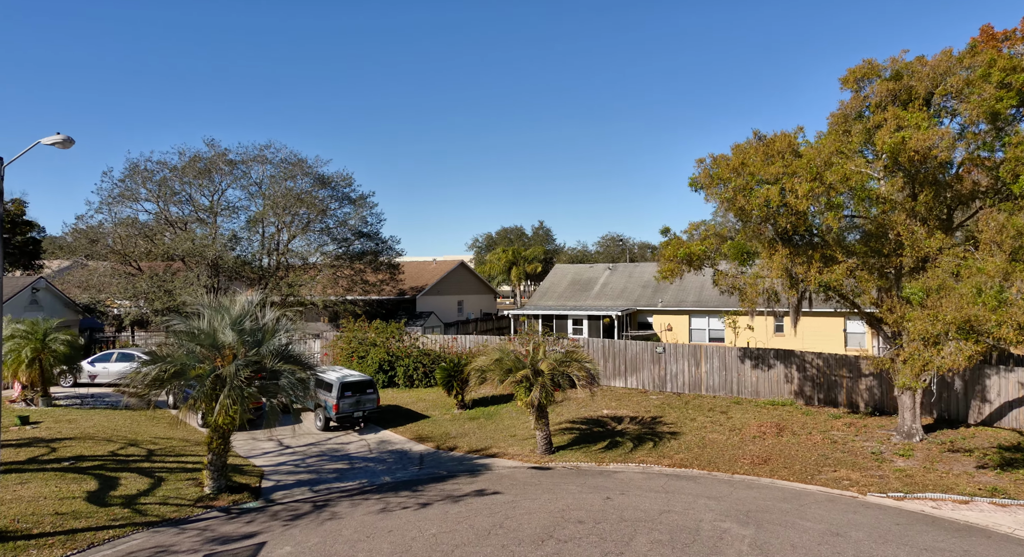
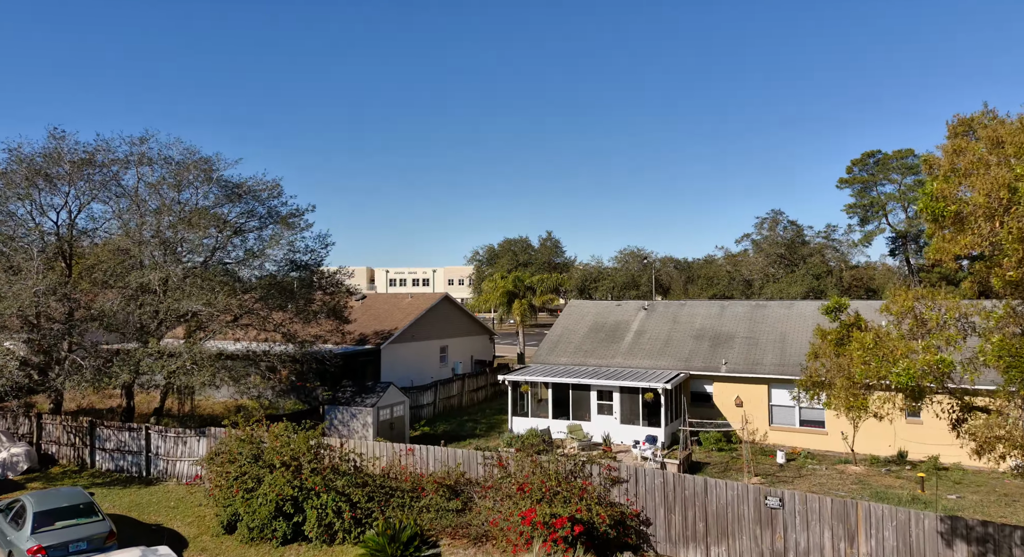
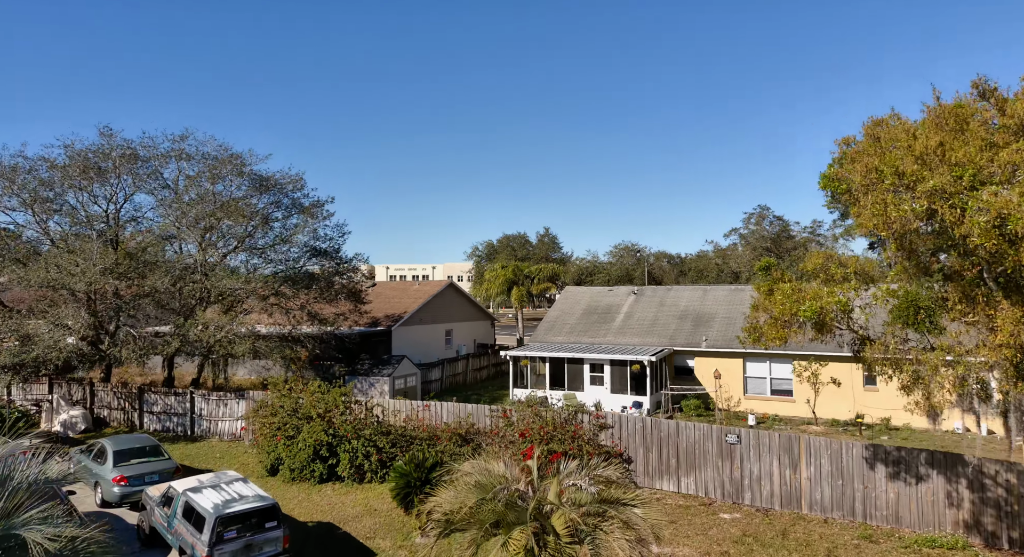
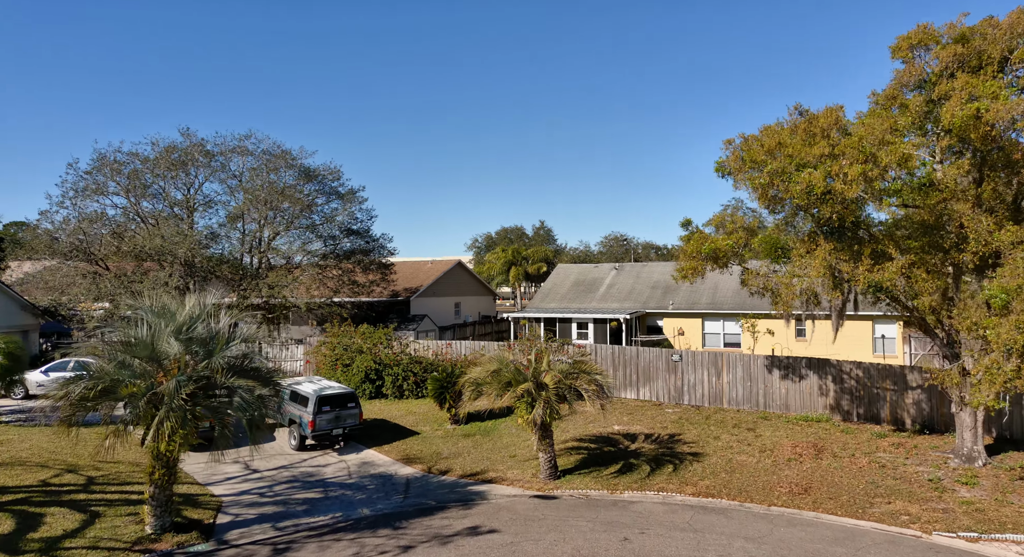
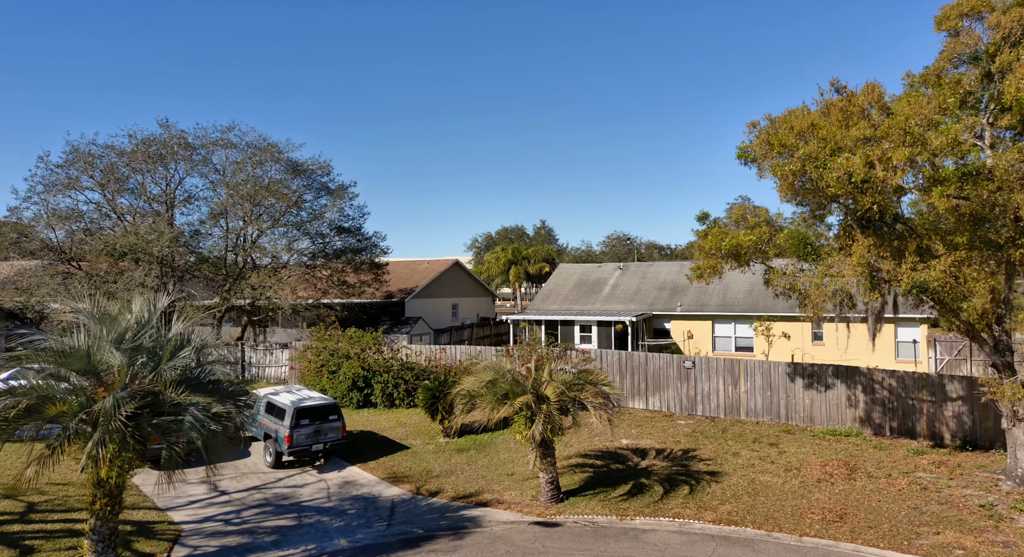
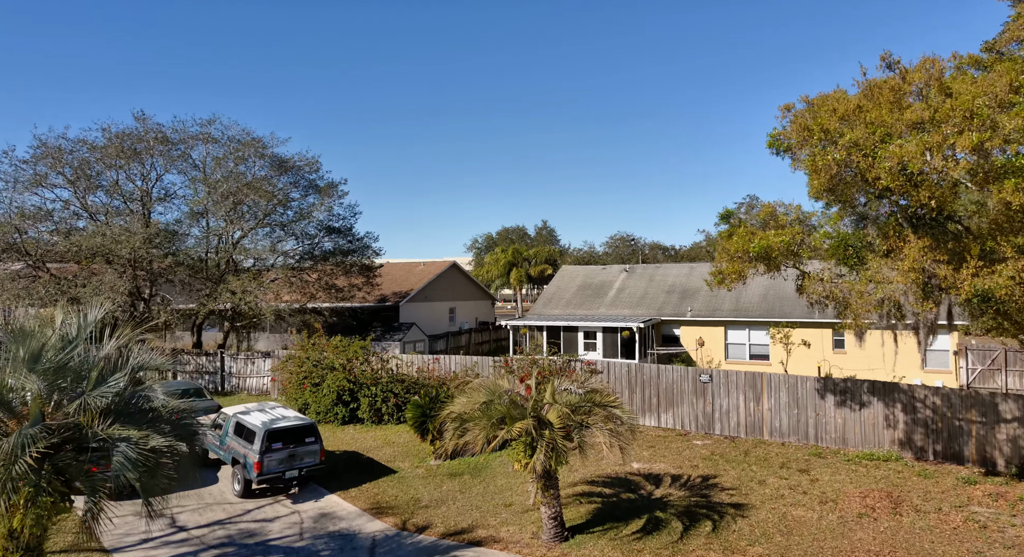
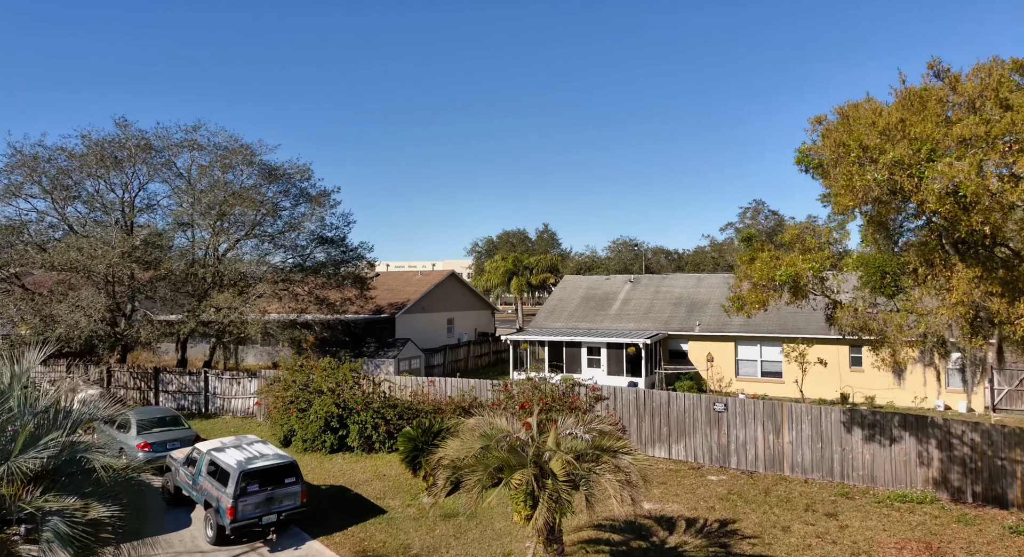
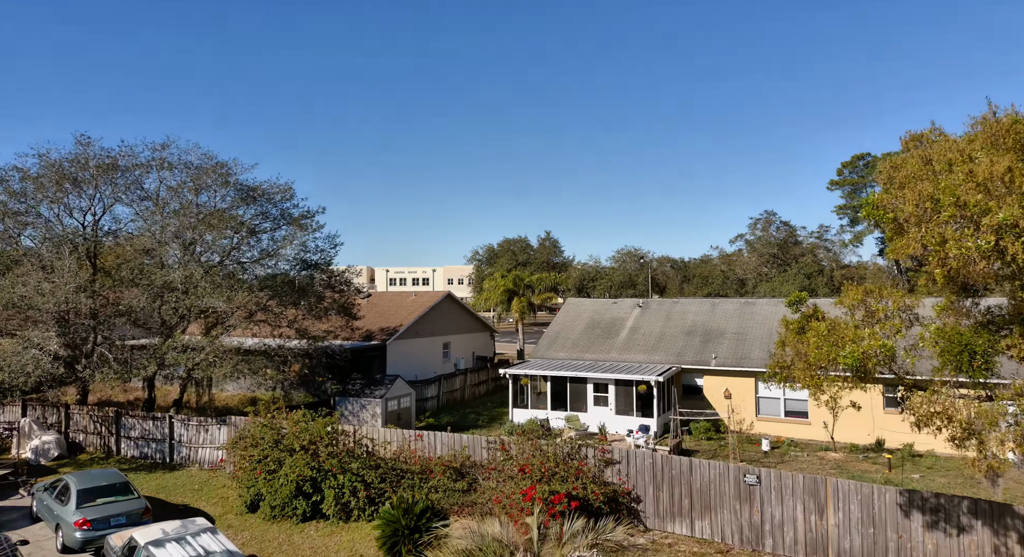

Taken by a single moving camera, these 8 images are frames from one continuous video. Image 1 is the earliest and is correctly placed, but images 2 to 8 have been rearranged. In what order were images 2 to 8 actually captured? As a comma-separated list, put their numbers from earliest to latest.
4, 5, 6, 7, 3, 8, 2
